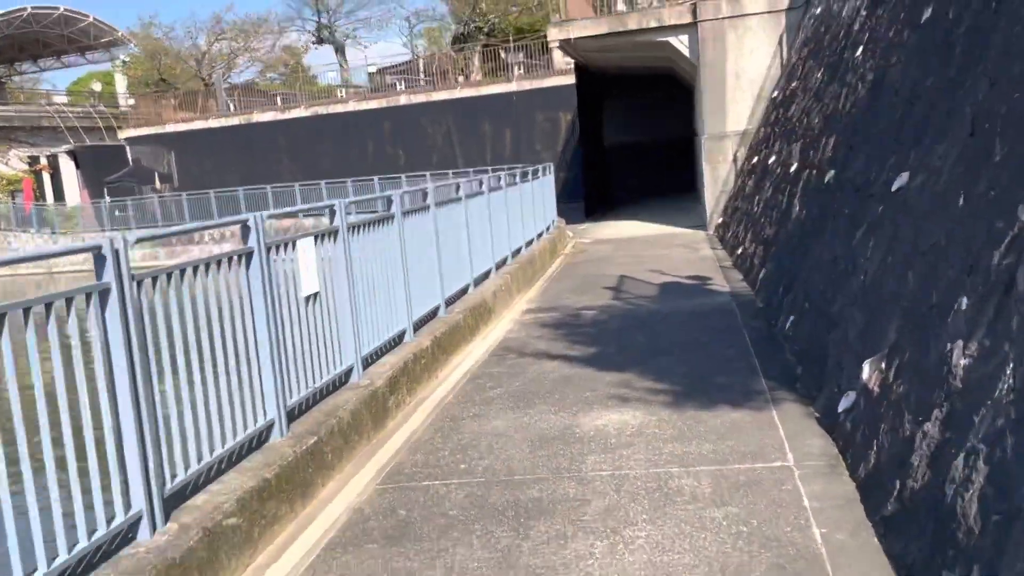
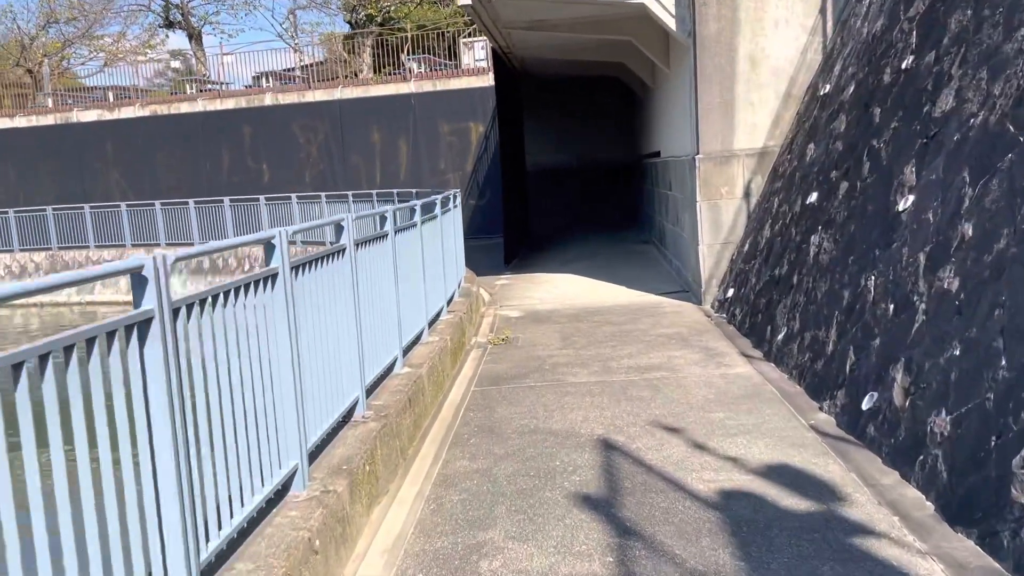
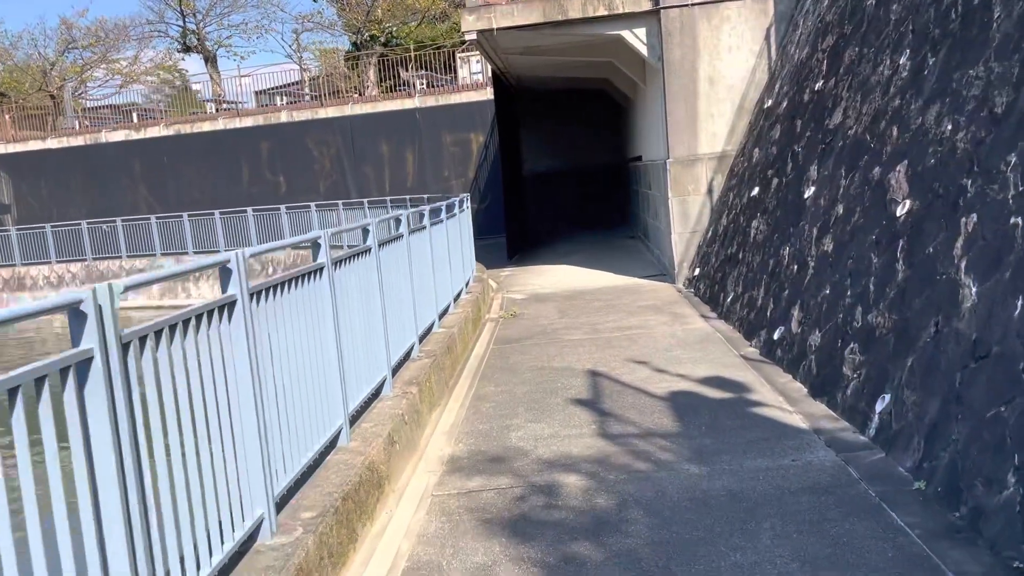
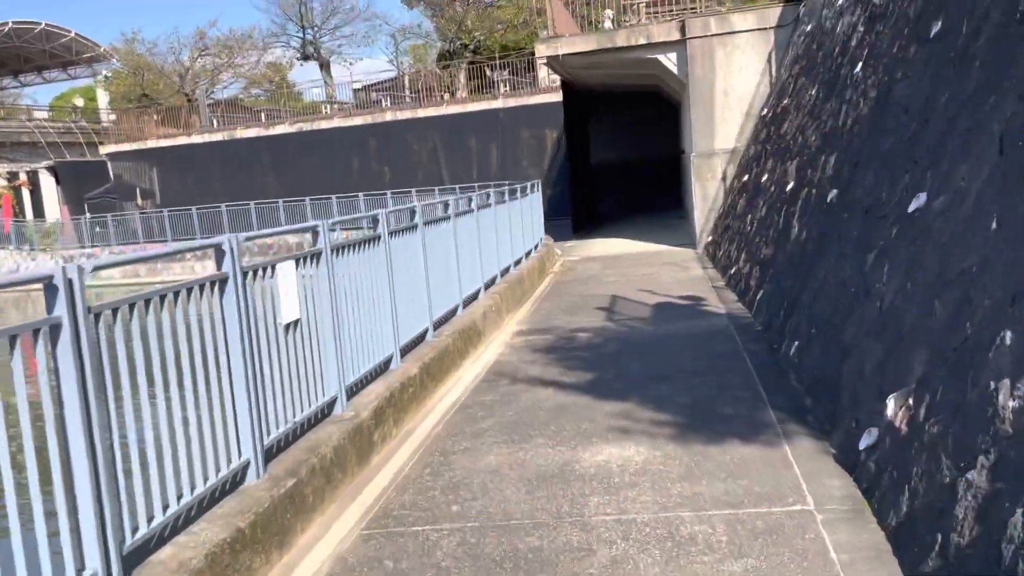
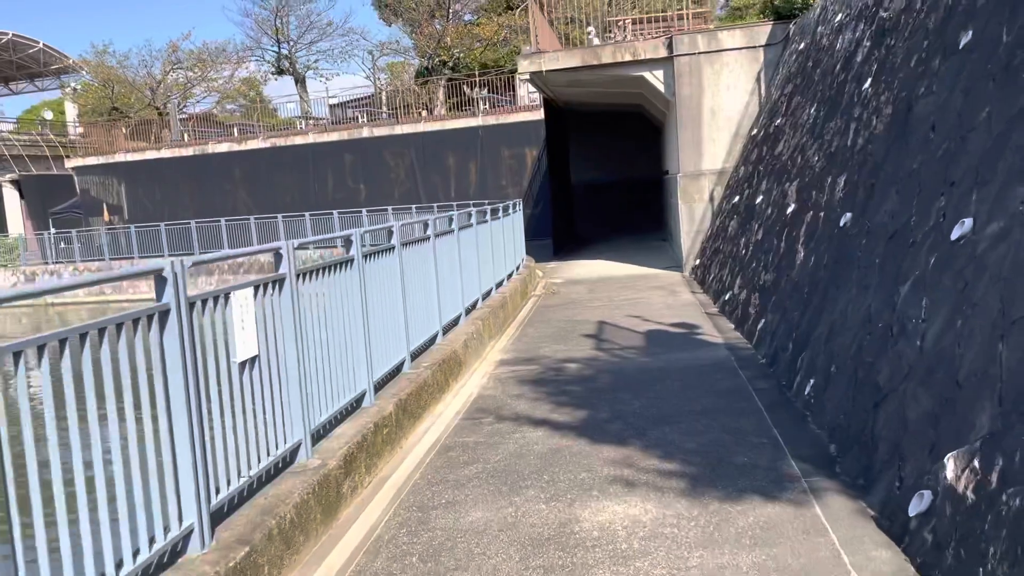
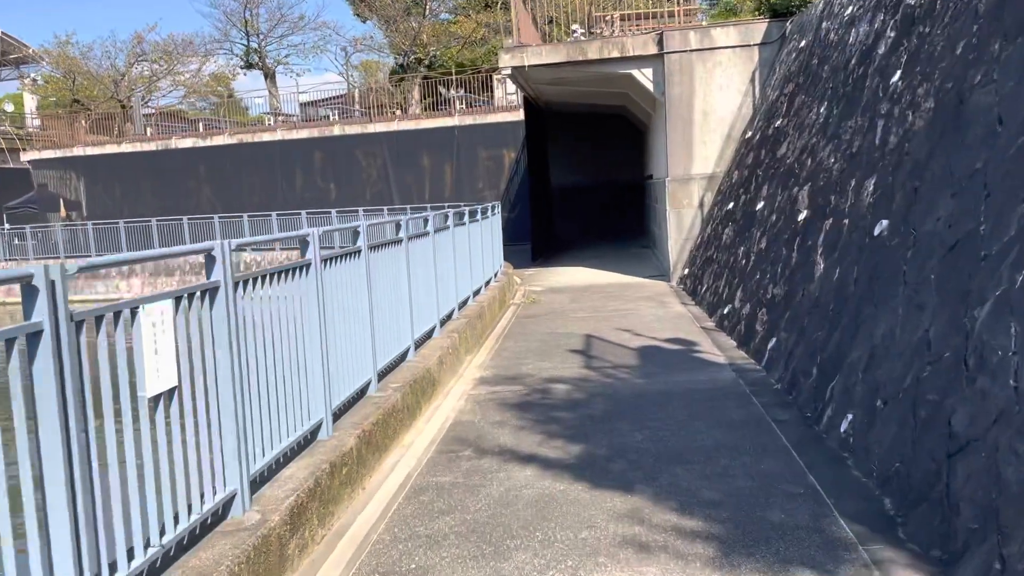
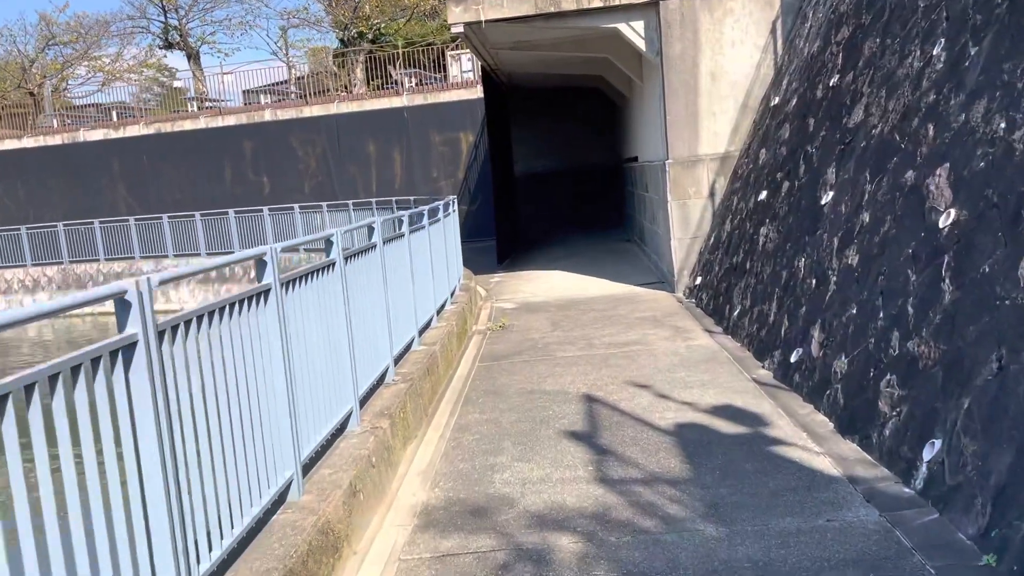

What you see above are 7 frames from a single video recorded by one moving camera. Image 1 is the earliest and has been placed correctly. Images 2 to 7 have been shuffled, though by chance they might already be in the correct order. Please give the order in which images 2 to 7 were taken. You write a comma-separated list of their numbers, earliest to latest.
4, 5, 6, 3, 7, 2
